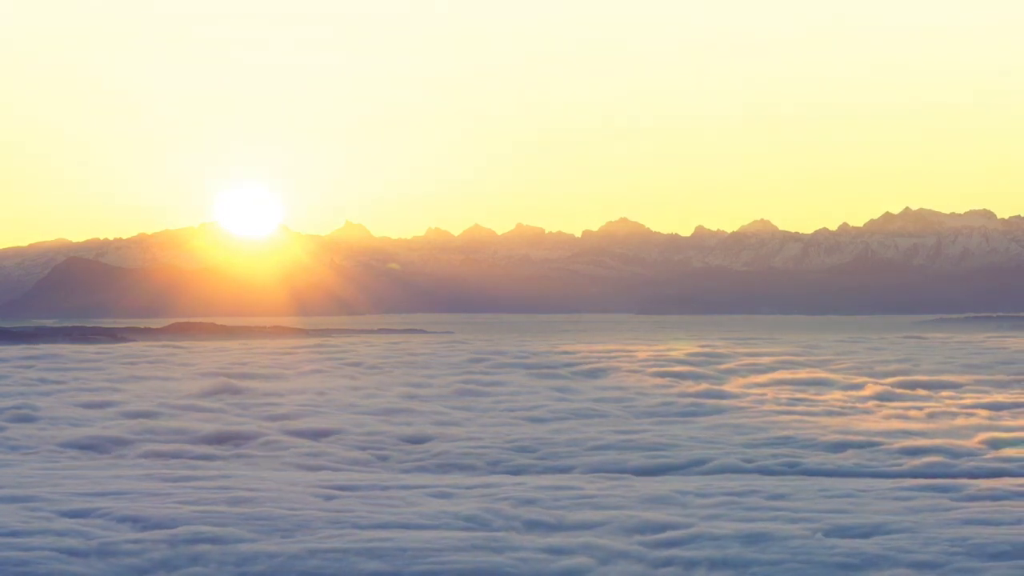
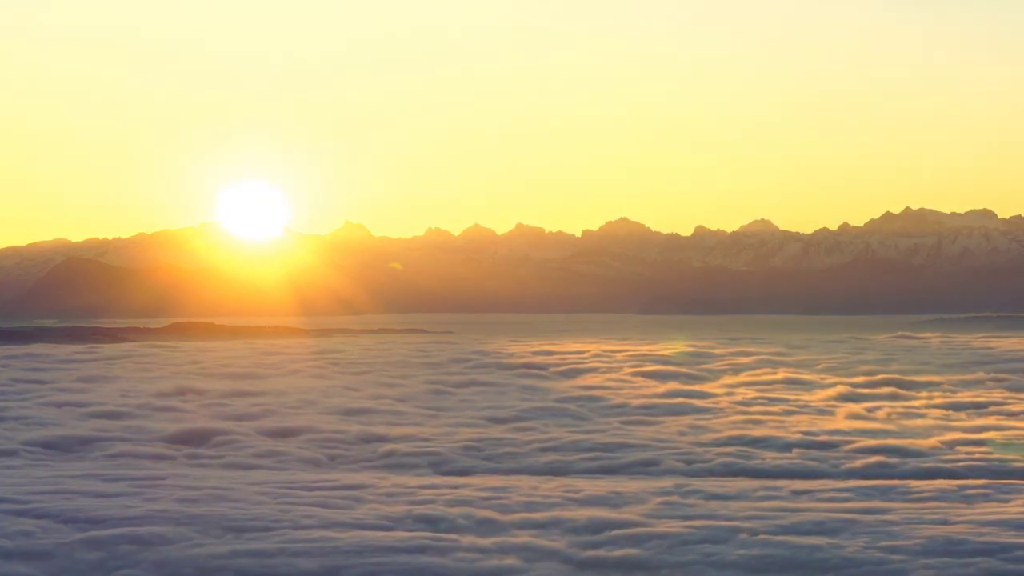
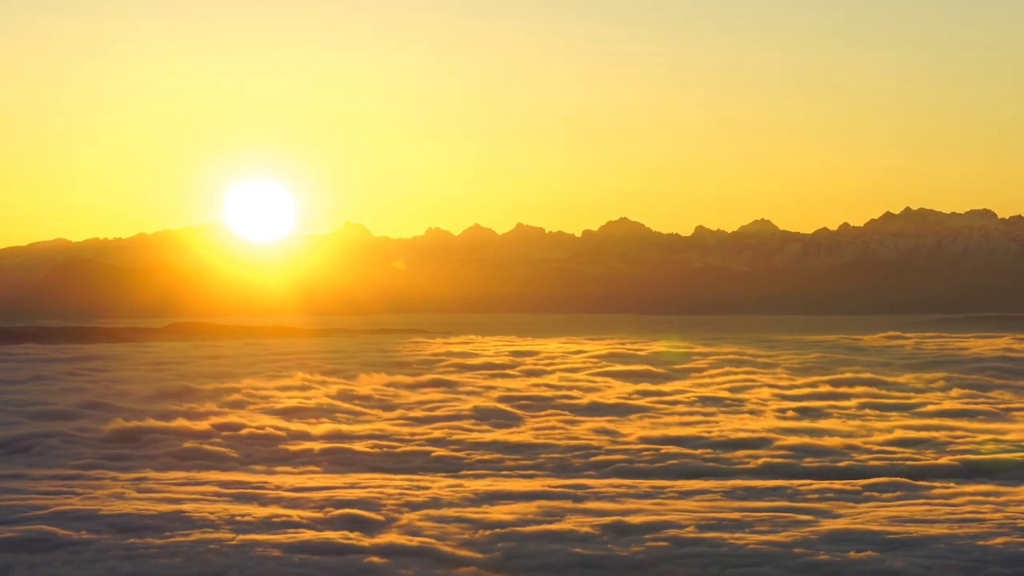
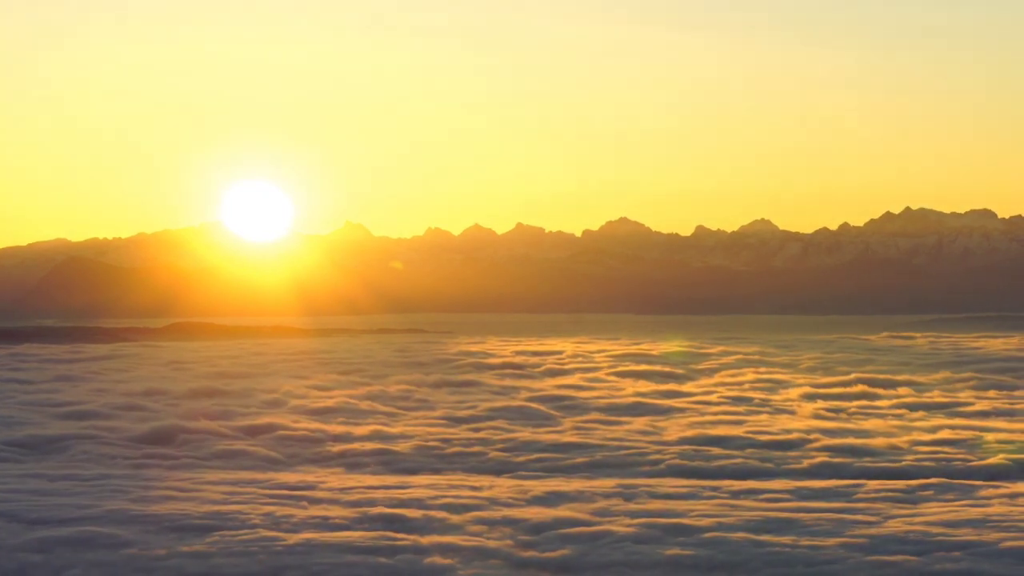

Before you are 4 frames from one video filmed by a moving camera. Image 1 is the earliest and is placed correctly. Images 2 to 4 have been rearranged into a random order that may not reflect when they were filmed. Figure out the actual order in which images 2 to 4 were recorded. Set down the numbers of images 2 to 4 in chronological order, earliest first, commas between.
2, 4, 3
